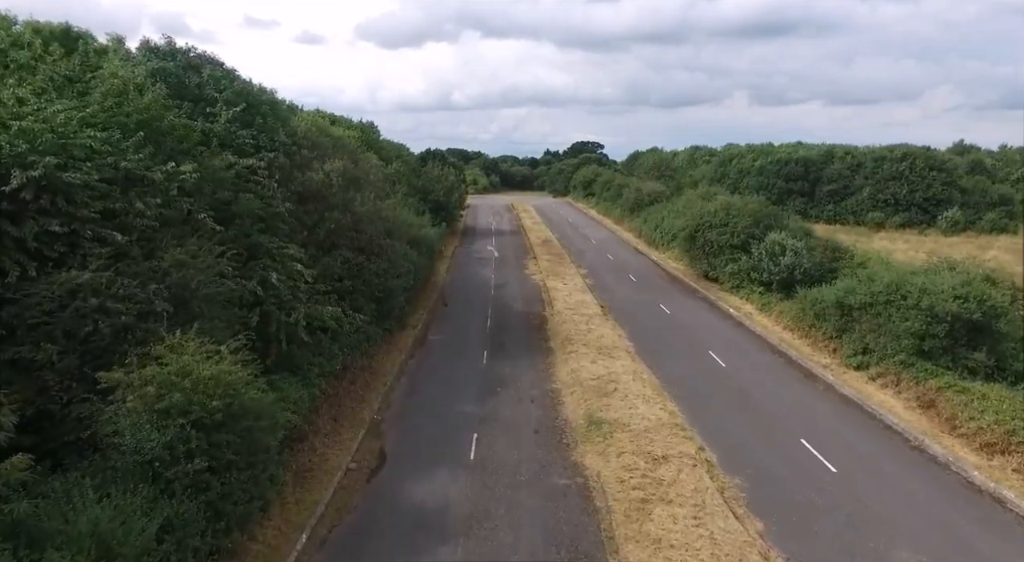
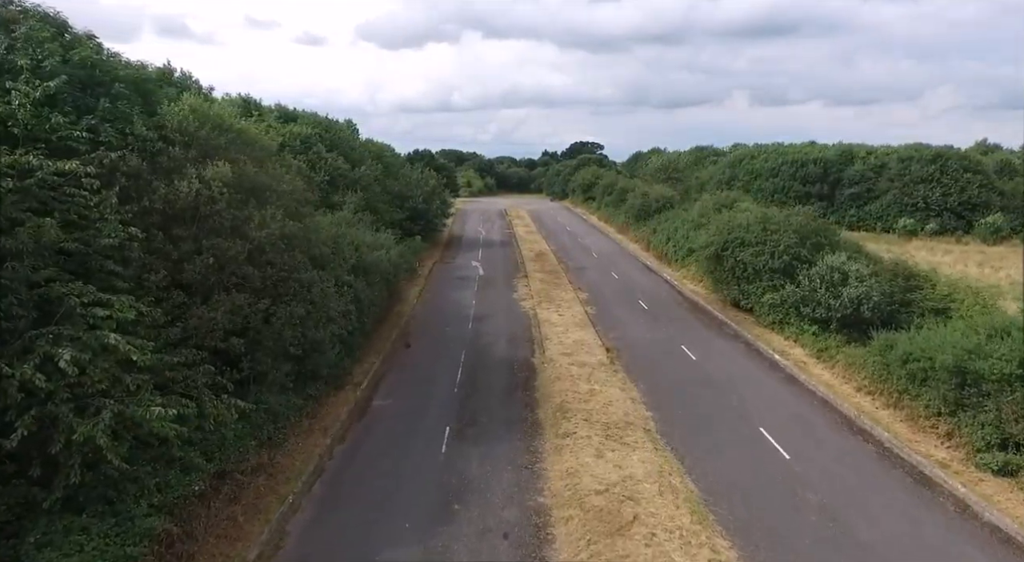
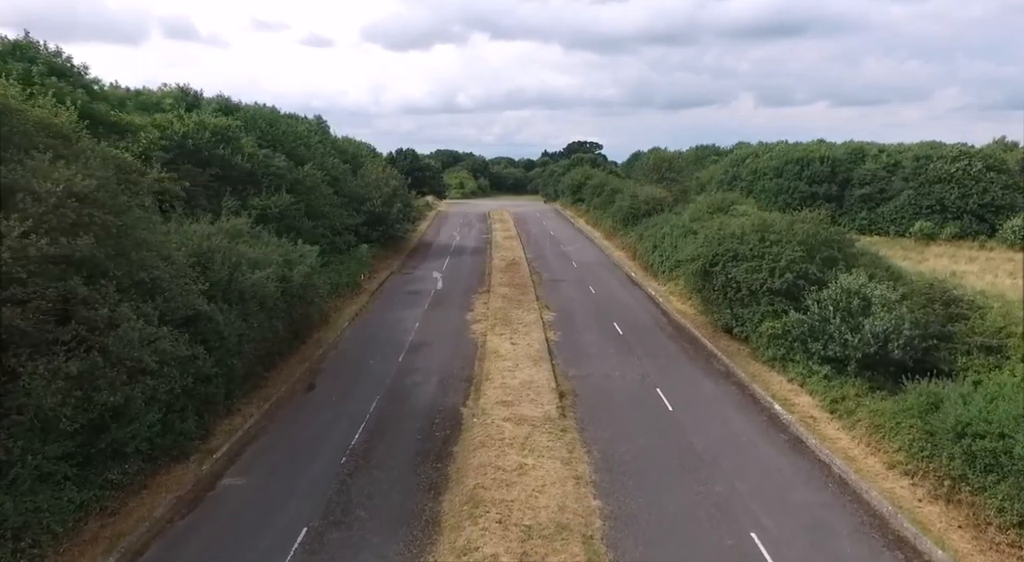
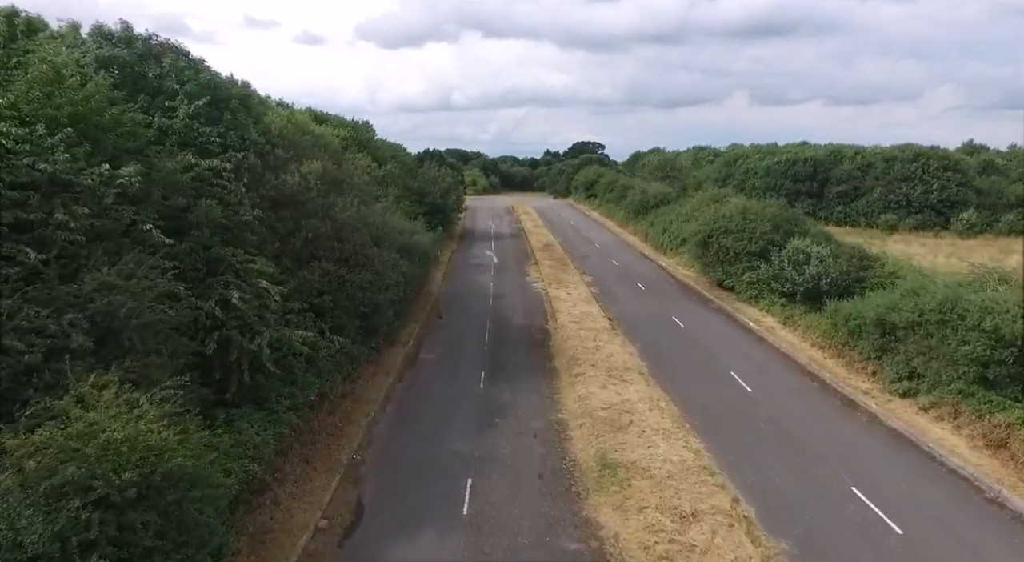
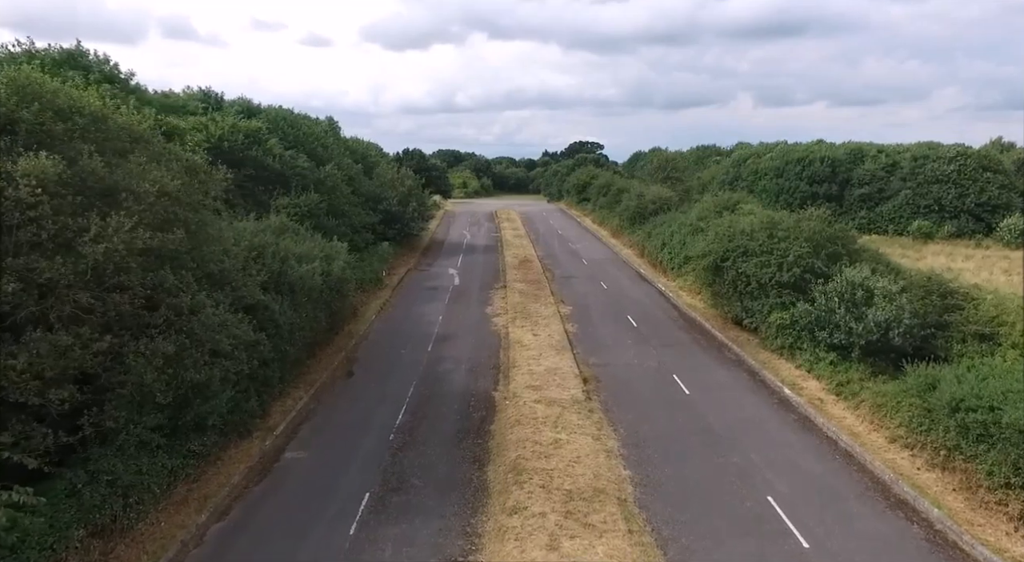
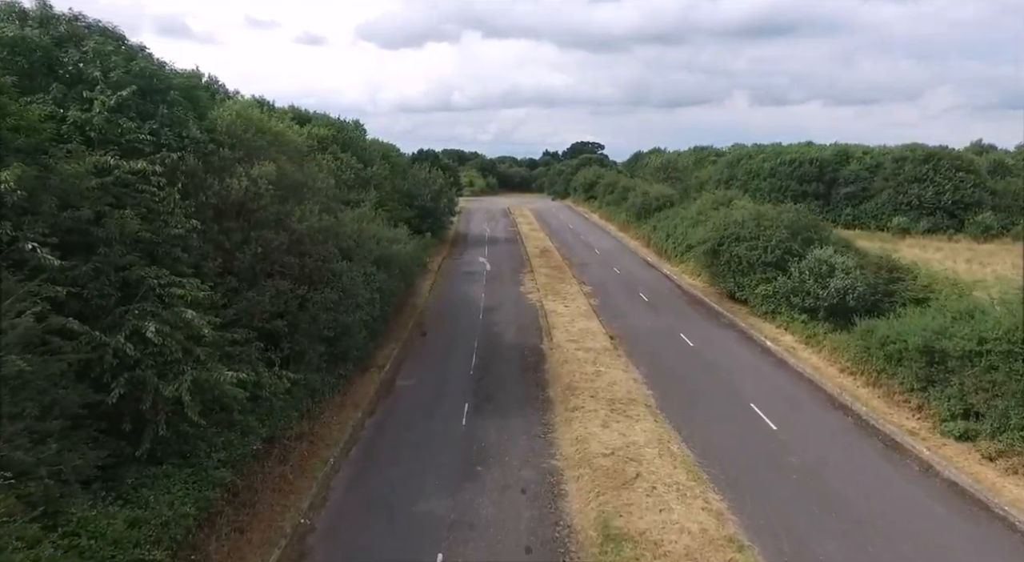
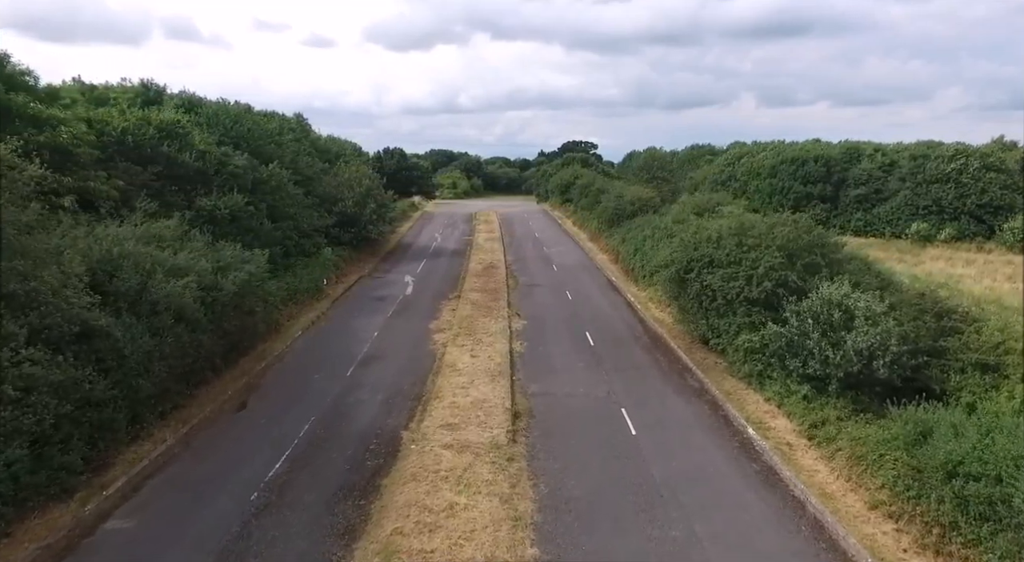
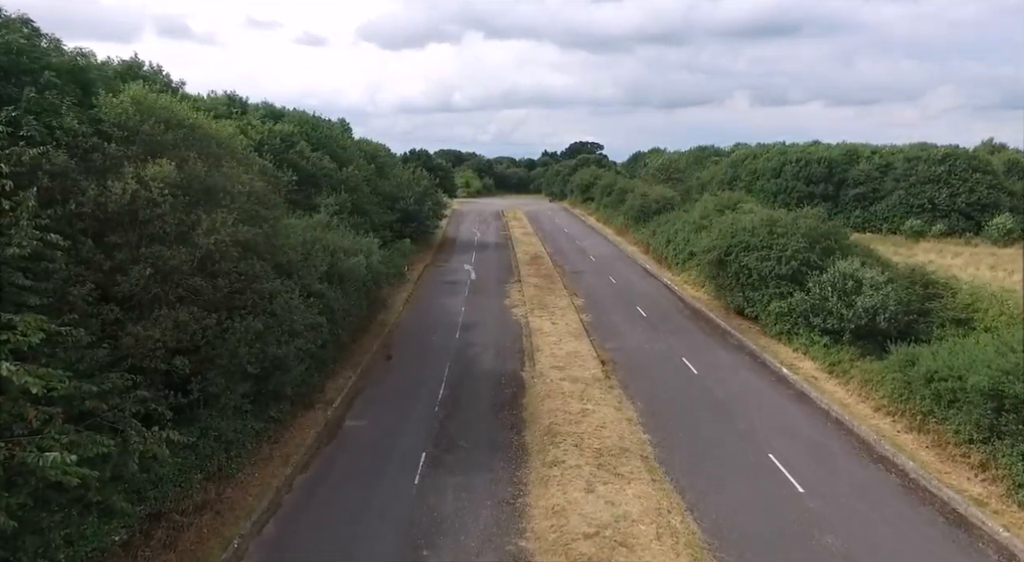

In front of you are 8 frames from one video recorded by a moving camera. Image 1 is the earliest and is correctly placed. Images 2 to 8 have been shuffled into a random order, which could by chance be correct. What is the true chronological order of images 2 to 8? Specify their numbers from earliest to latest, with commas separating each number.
4, 6, 2, 8, 5, 3, 7
